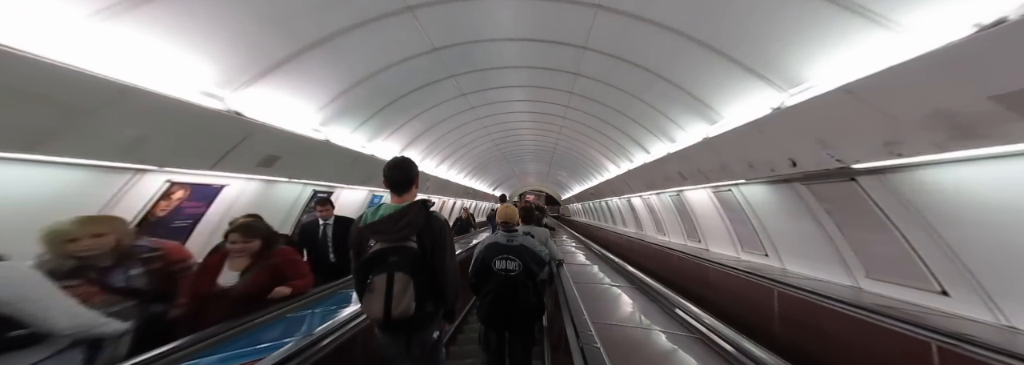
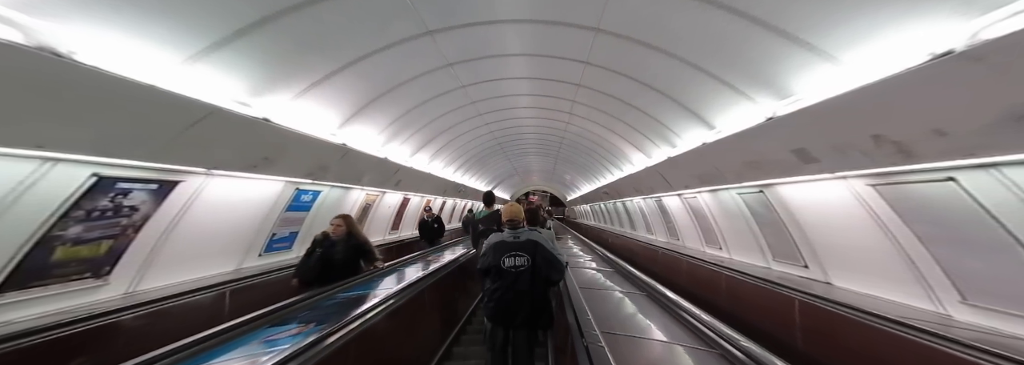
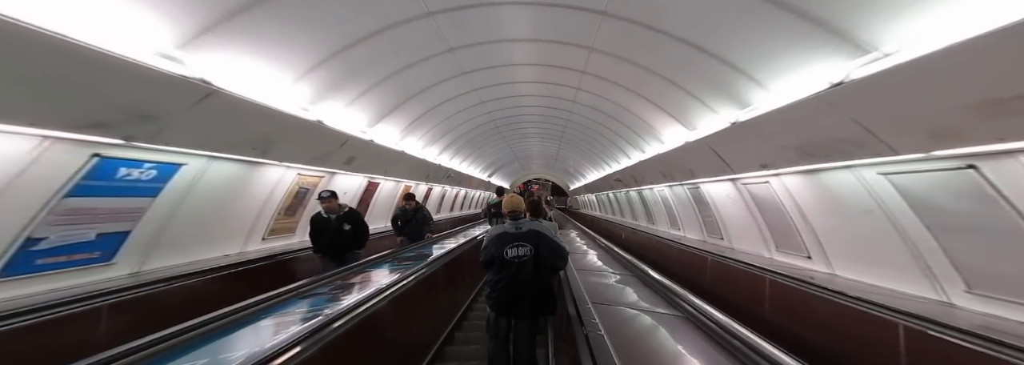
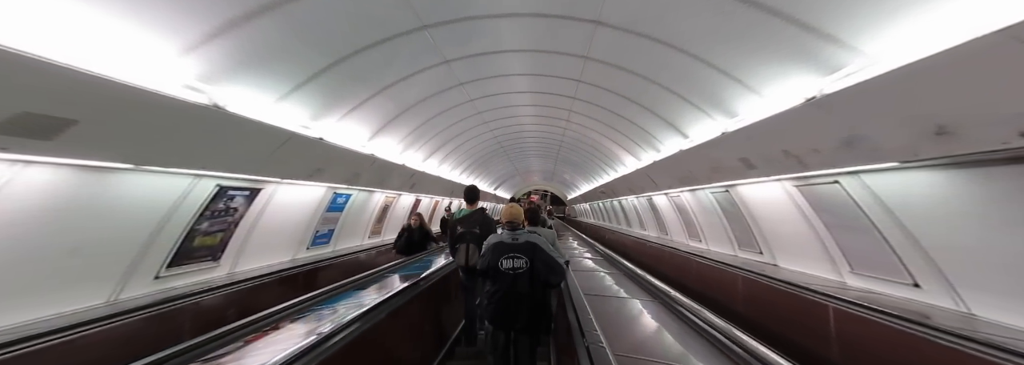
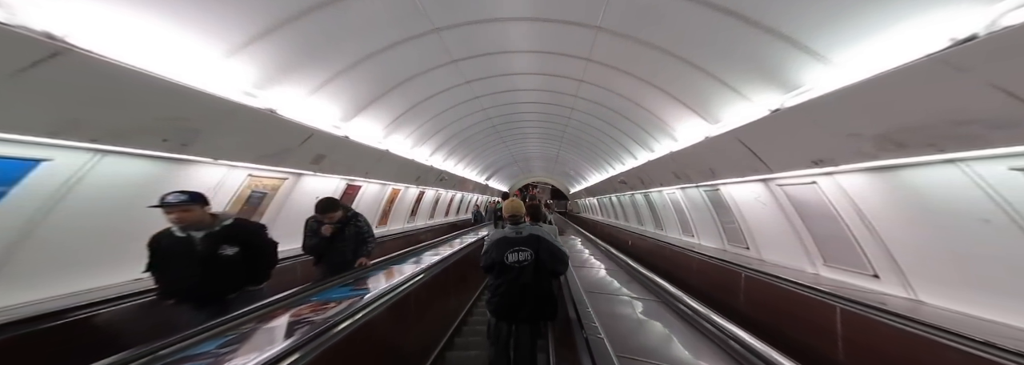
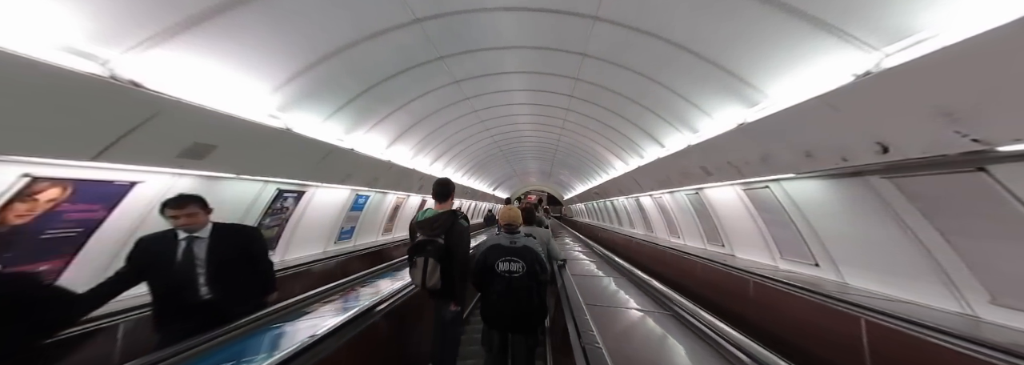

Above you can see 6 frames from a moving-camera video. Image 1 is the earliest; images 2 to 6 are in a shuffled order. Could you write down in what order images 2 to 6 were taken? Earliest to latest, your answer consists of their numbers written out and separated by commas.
6, 4, 2, 3, 5
